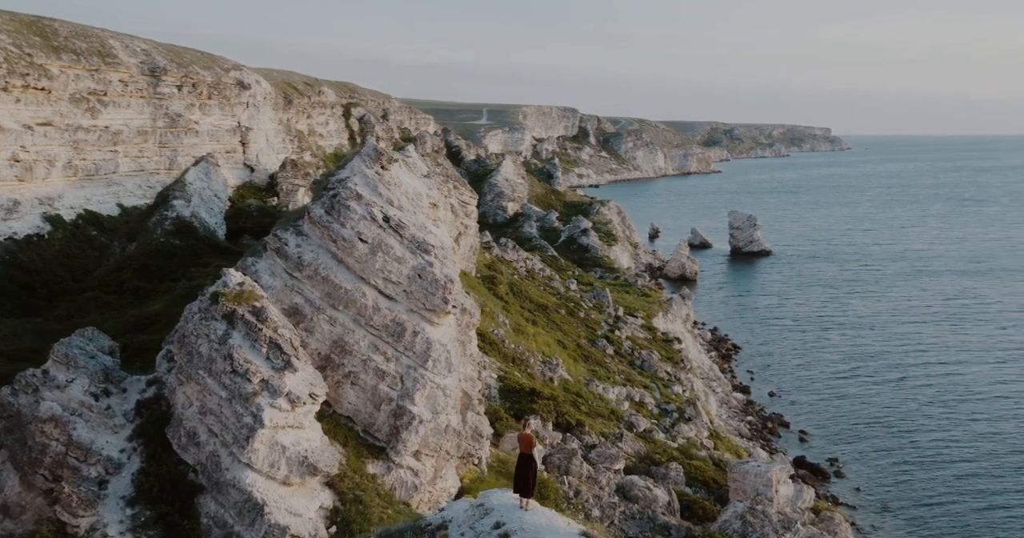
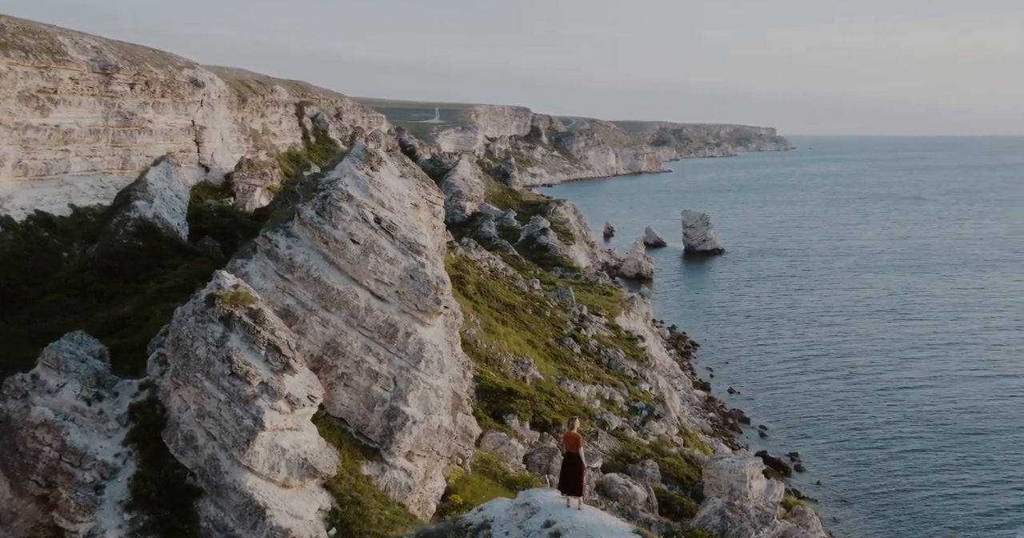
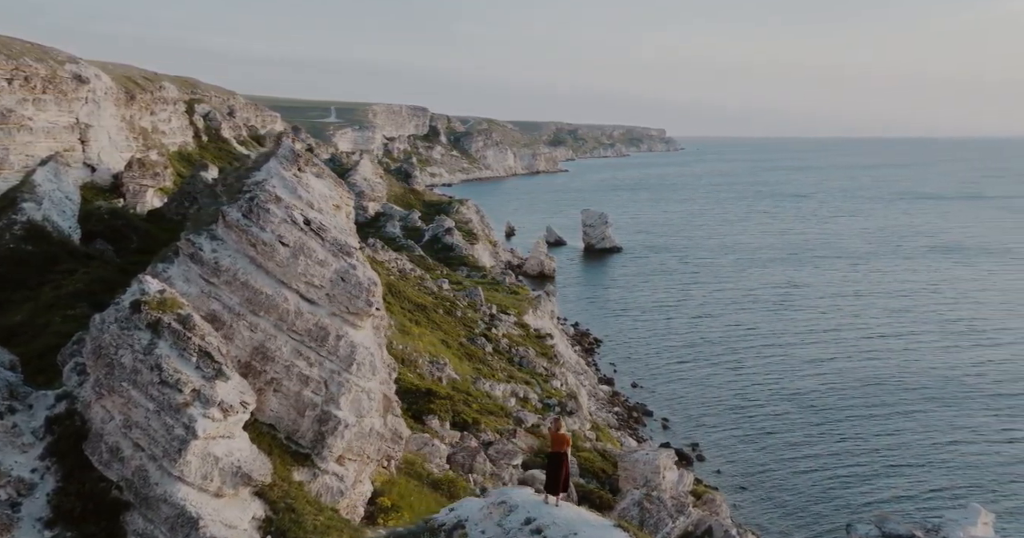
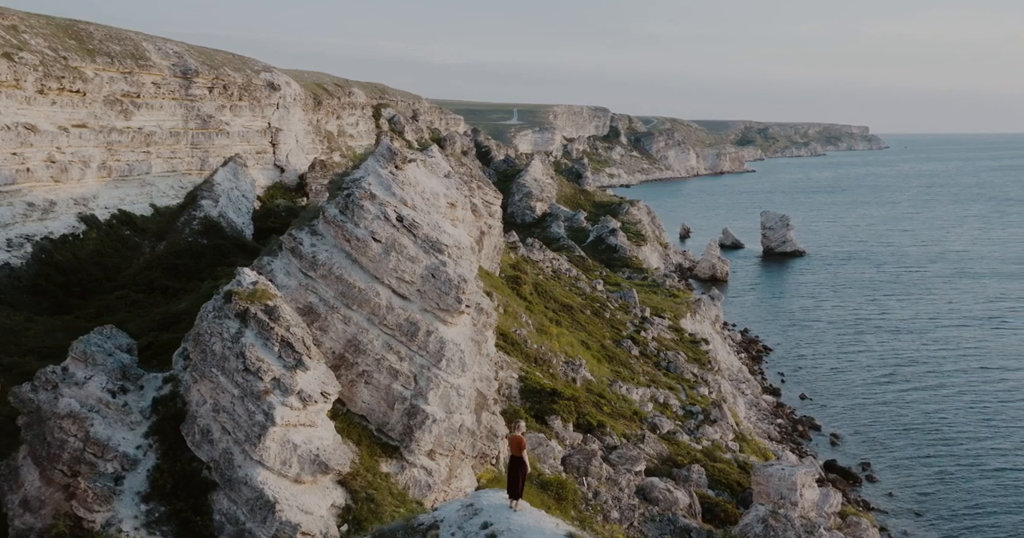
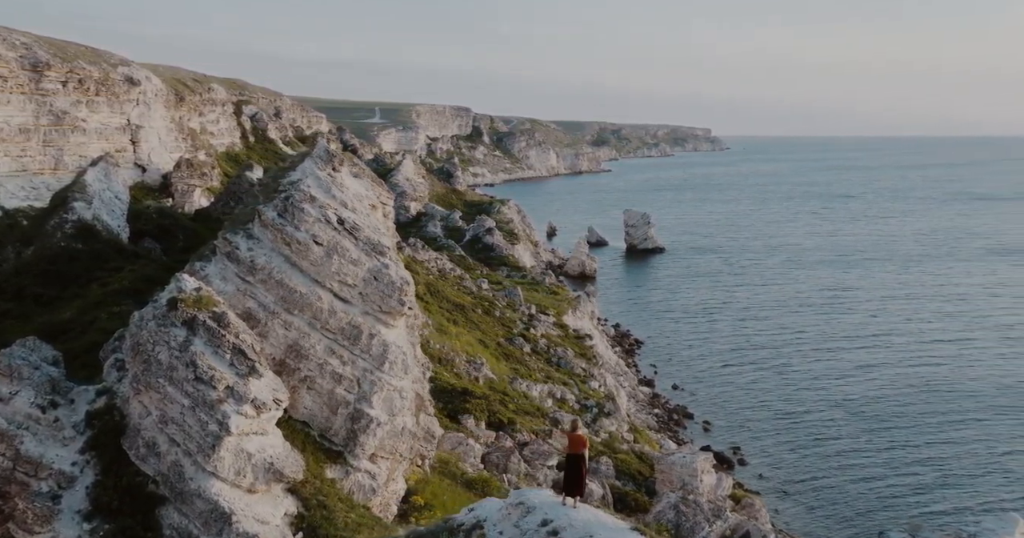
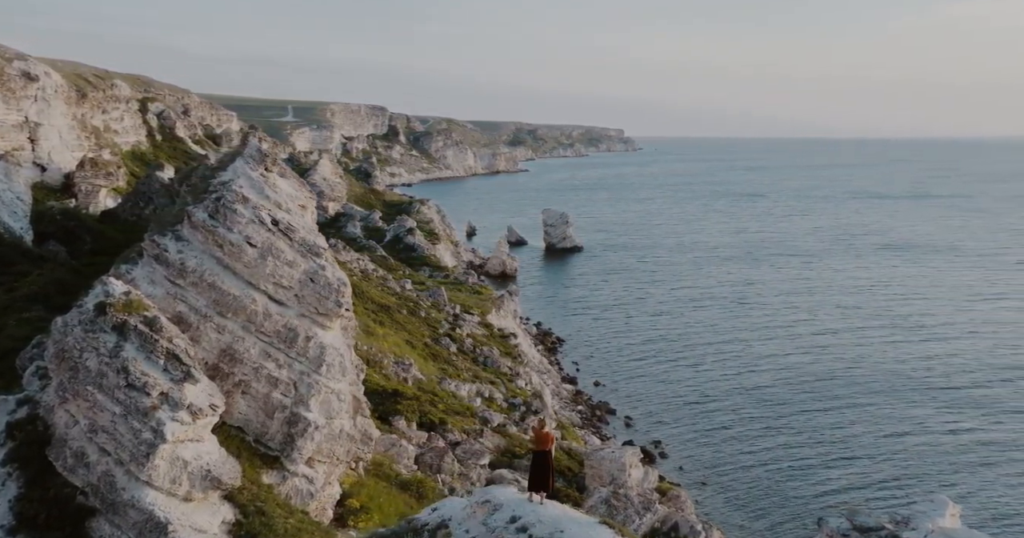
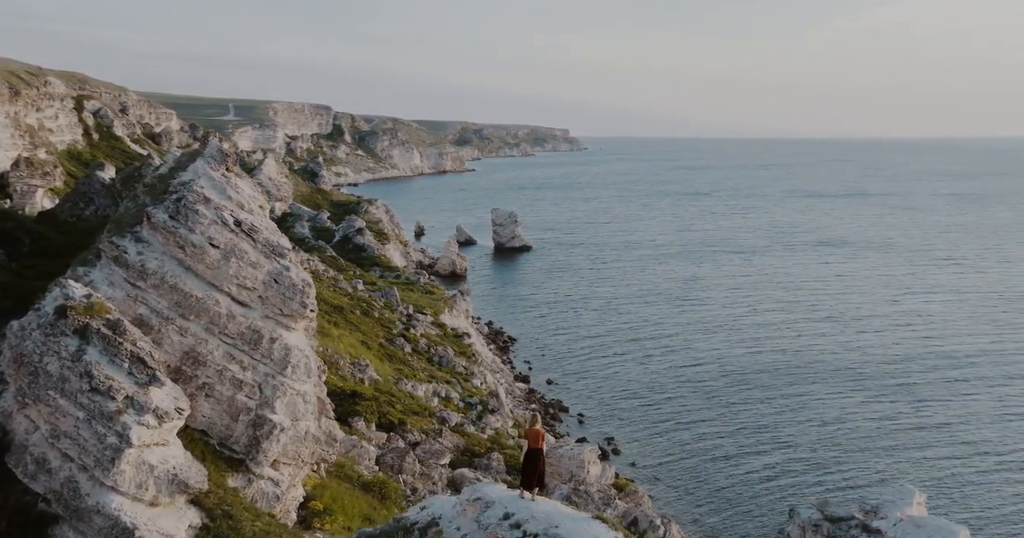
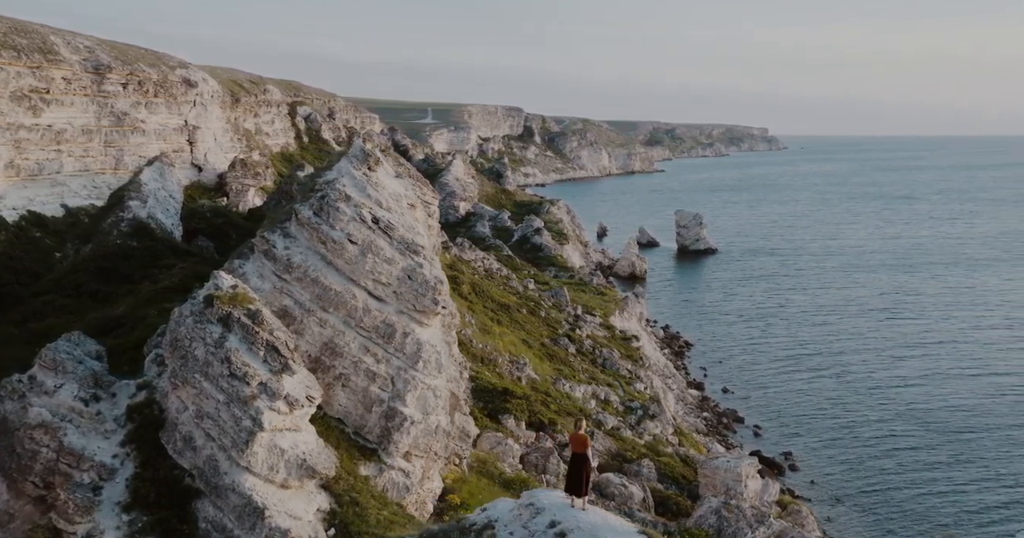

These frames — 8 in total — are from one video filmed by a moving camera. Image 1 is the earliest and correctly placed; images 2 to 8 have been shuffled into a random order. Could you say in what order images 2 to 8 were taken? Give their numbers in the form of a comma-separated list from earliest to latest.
8, 5, 3, 6, 7, 4, 2
